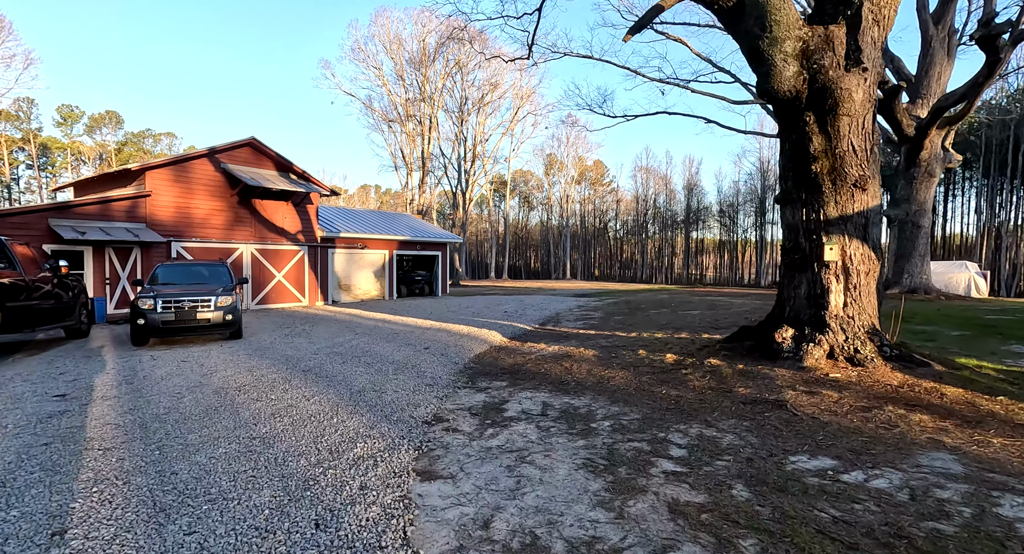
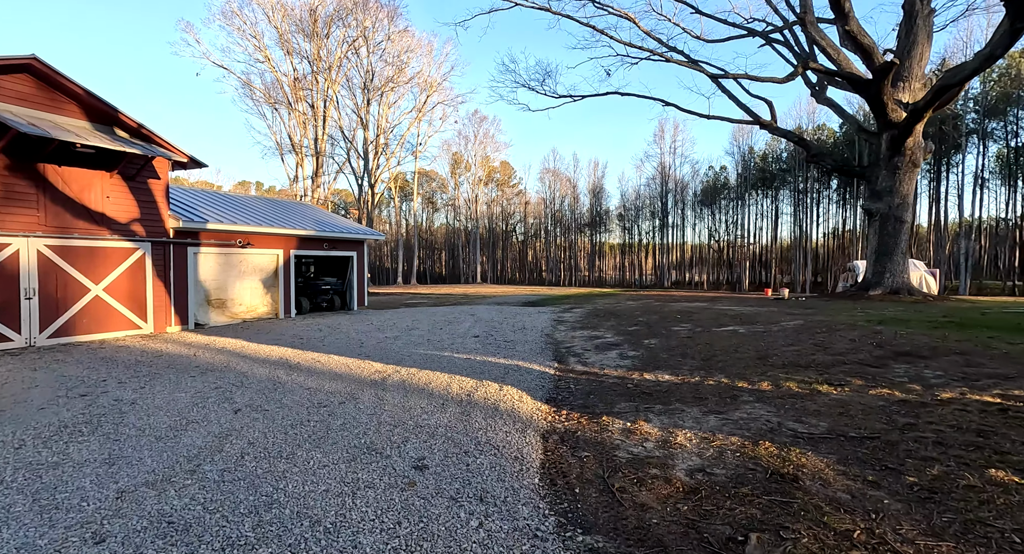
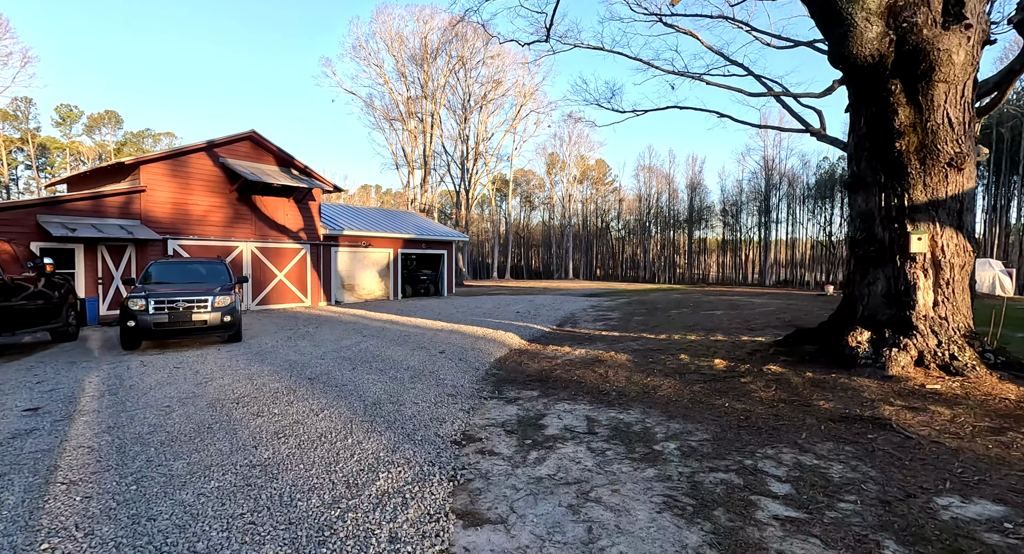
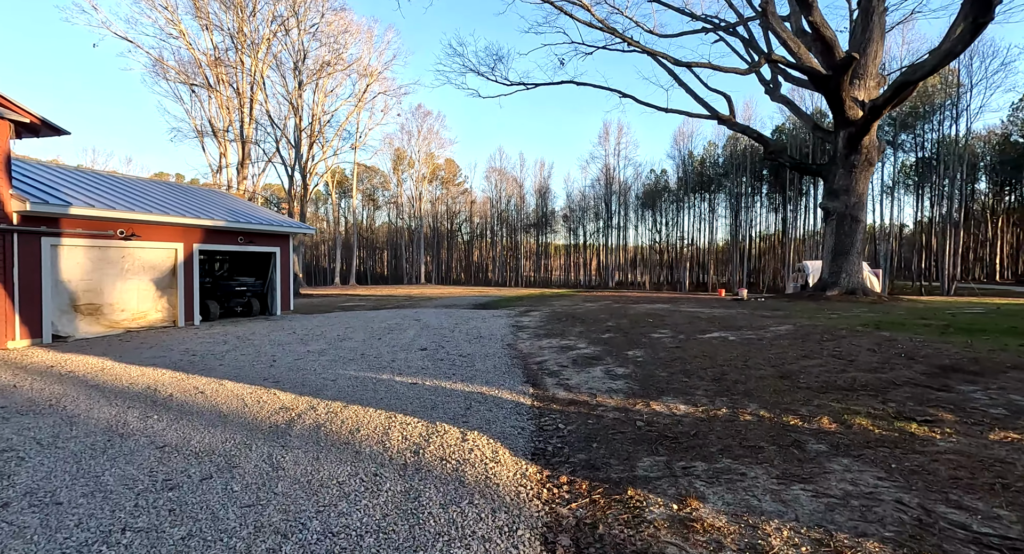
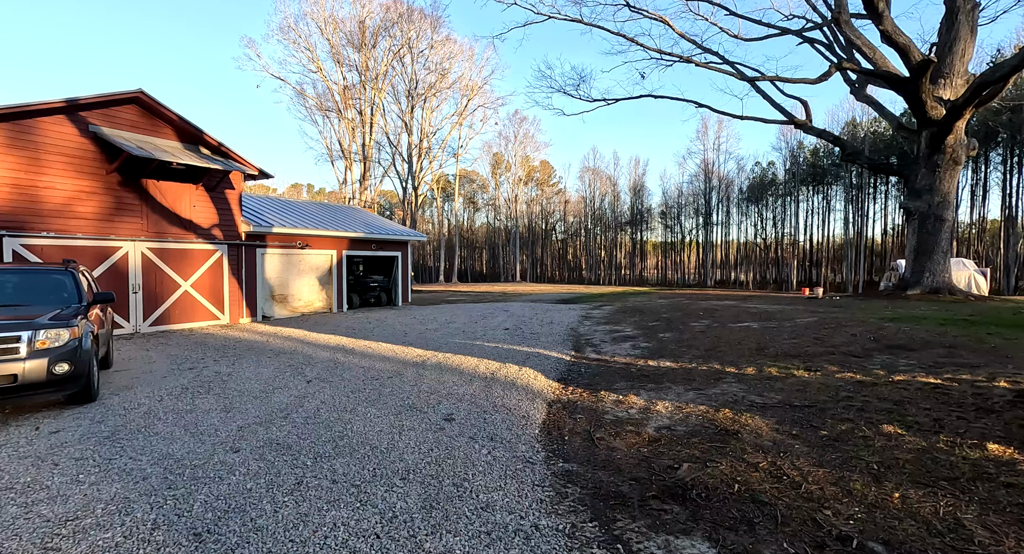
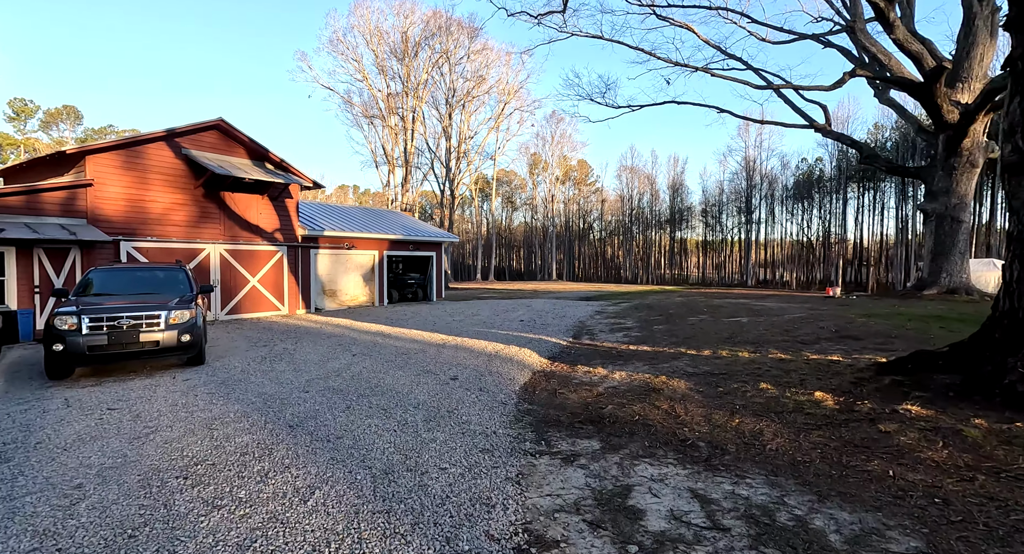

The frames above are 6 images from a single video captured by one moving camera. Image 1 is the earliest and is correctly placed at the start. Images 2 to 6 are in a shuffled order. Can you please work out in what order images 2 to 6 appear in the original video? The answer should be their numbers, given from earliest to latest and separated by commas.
3, 6, 5, 2, 4
